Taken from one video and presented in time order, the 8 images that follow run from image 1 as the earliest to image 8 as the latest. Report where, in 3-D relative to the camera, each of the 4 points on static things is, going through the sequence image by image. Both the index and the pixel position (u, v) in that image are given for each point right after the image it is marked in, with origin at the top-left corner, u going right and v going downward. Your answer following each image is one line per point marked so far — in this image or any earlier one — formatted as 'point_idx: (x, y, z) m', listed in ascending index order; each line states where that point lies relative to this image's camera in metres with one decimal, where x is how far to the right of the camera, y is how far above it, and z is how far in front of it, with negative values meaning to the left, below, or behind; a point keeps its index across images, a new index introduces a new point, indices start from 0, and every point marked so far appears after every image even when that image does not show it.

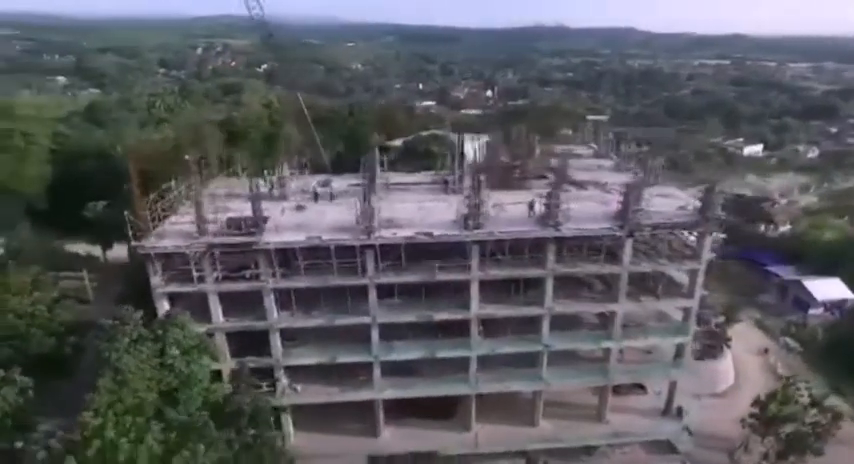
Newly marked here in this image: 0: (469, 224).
0: (+1.5, +0.3, +18.9) m
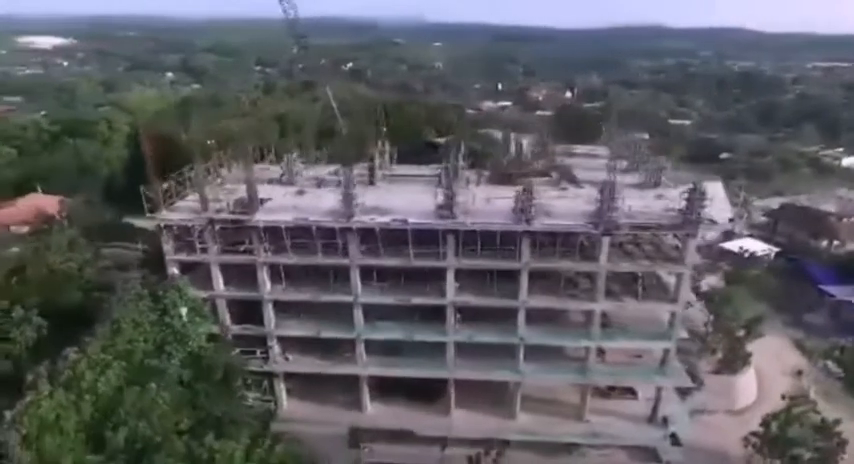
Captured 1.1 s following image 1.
0: (+0.6, +0.6, +19.8) m
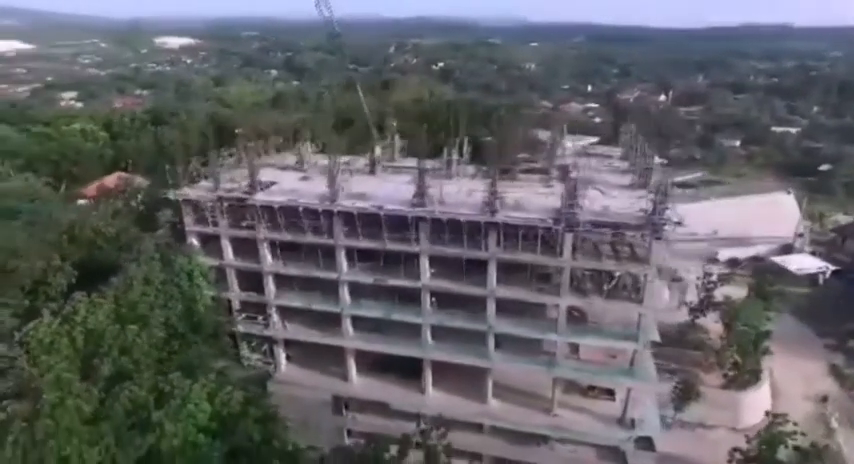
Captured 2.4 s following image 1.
0: (-0.4, +1.2, +21.2) m
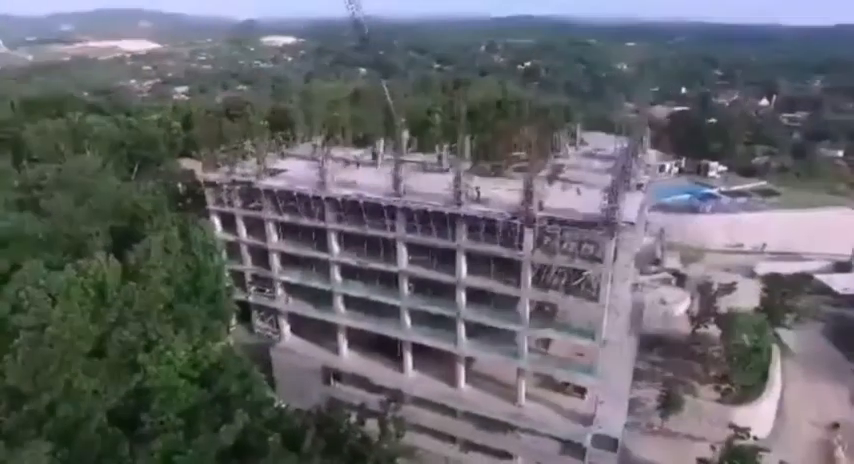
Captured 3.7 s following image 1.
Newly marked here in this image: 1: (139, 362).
0: (-1.5, +1.7, +22.9) m
1: (-11.0, -4.9, +19.8) m
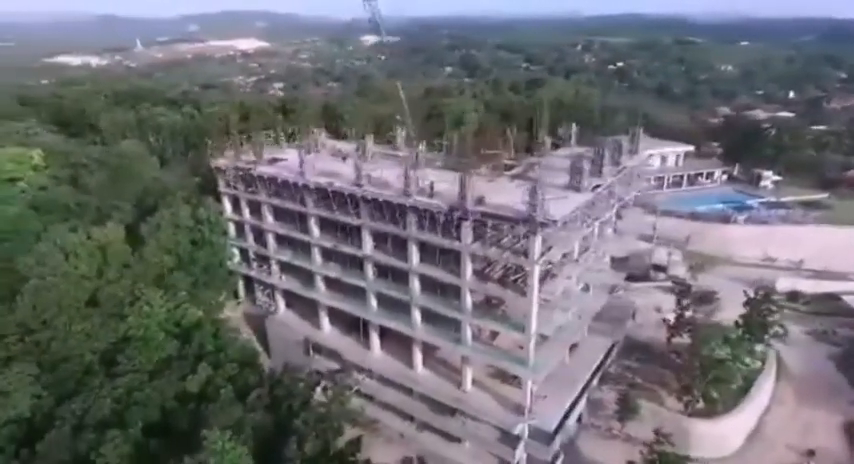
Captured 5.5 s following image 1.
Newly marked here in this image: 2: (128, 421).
0: (-3.3, +2.3, +25.0) m
1: (-13.7, -3.7, +23.5) m
2: (-11.5, -7.3, +20.0) m
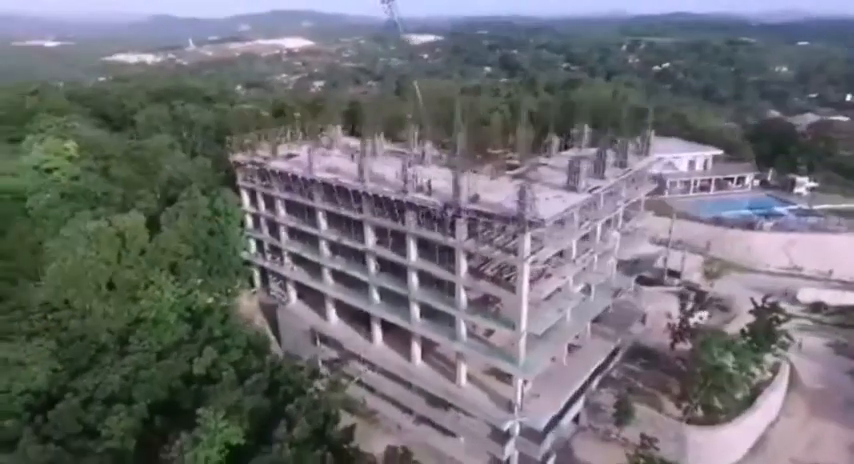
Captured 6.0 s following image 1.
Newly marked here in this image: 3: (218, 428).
0: (-3.3, +2.6, +25.7) m
1: (-13.9, -3.1, +25.0) m
2: (-12.0, -6.8, +21.4) m
3: (-8.1, -7.5, +19.9) m
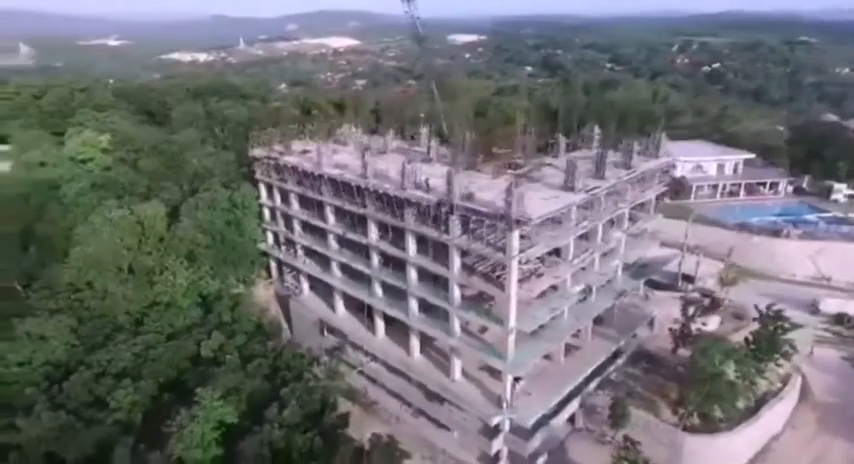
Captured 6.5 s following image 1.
0: (-3.2, +2.9, +26.5) m
1: (-13.9, -2.5, +26.7) m
2: (-12.5, -6.3, +22.9) m
3: (-8.7, -7.1, +21.1) m
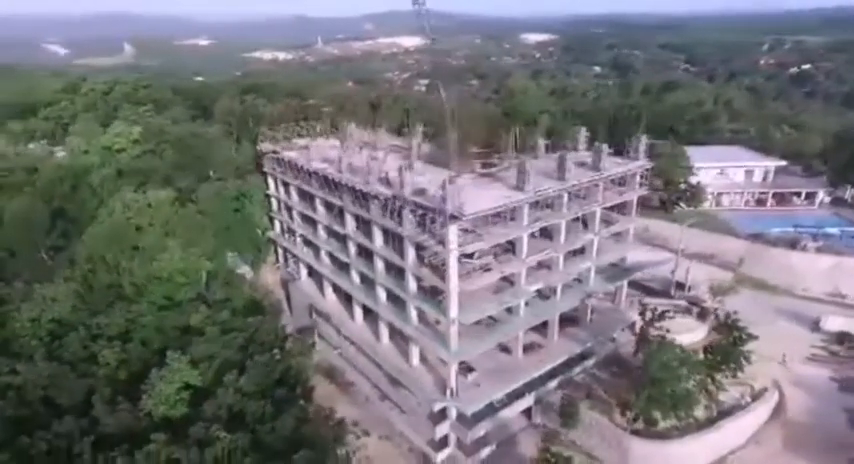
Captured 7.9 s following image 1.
0: (-4.7, +3.4, +28.4) m
1: (-15.5, -1.5, +30.0) m
2: (-14.8, -5.3, +26.1) m
3: (-11.3, -6.3, +23.8) m
